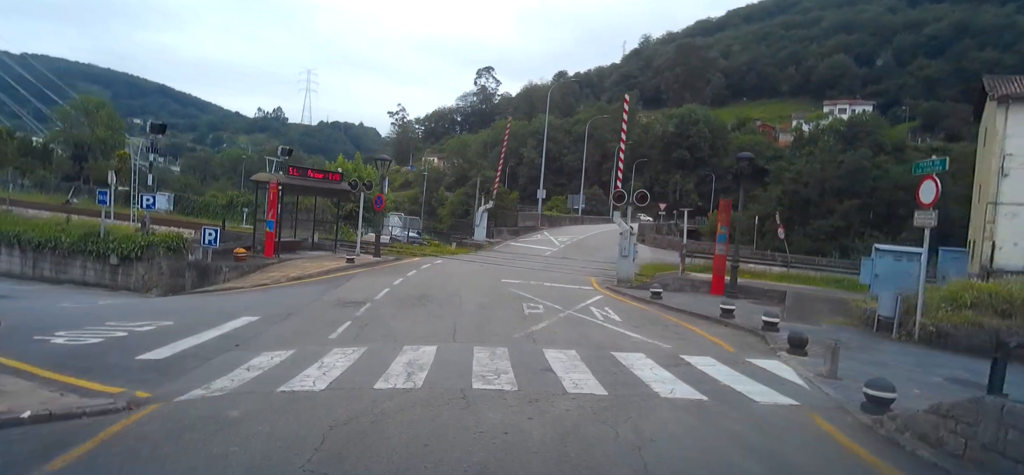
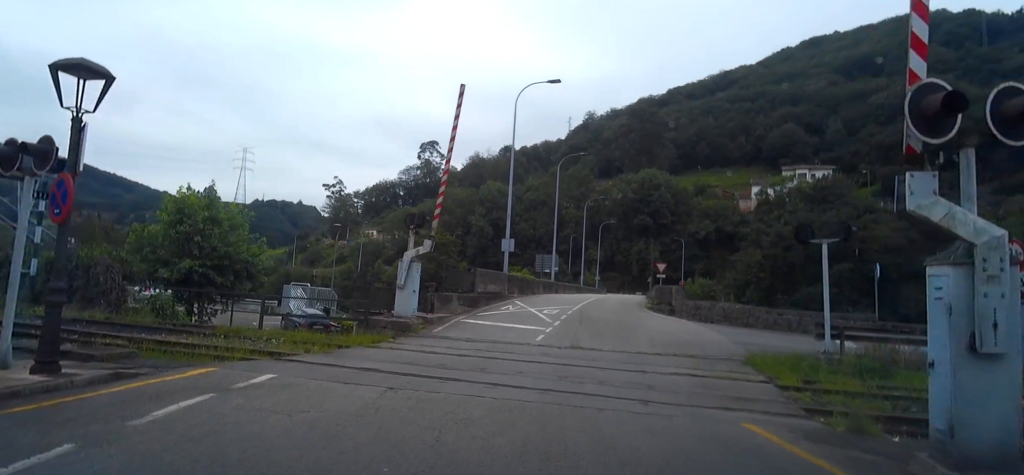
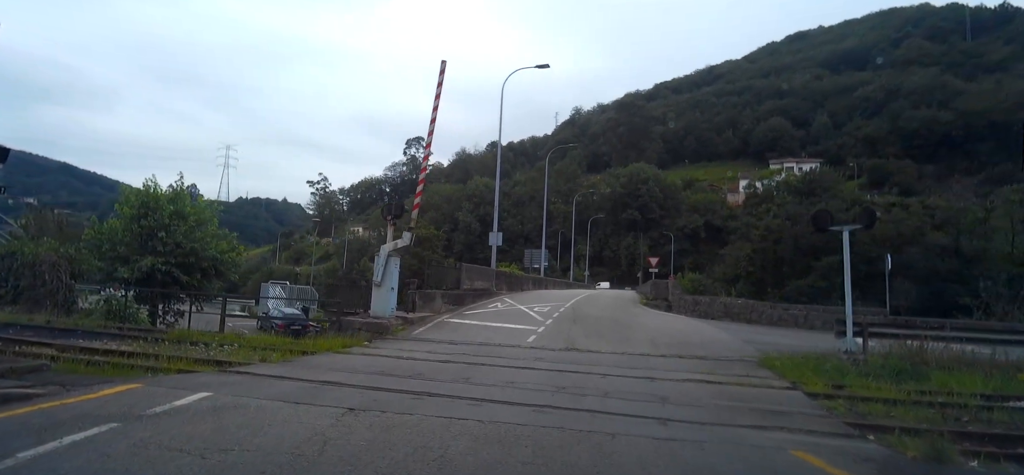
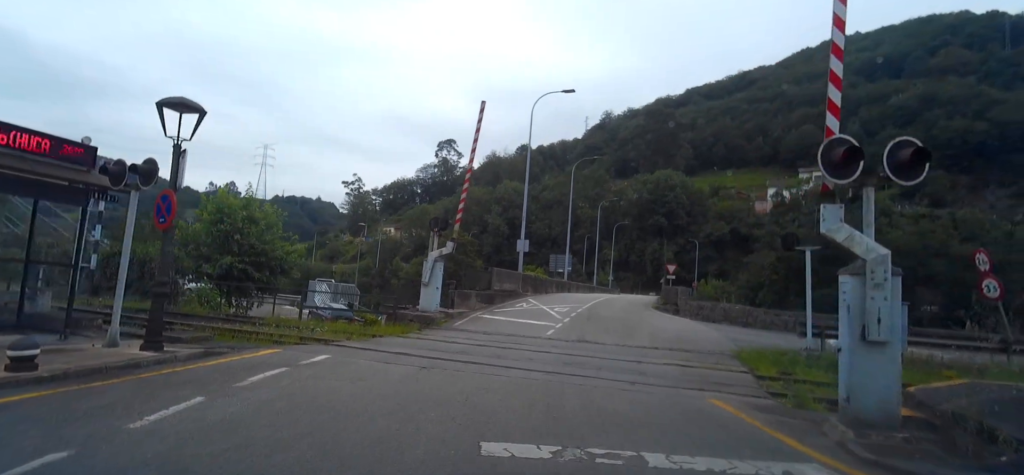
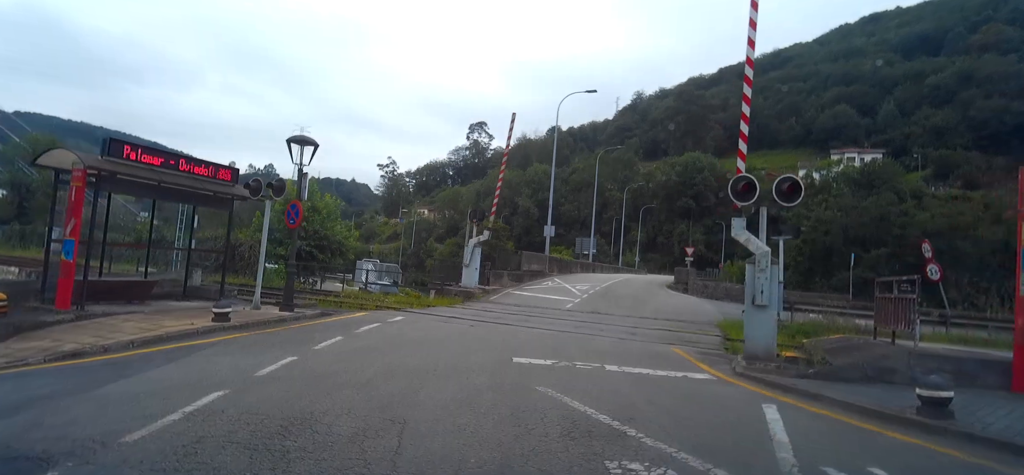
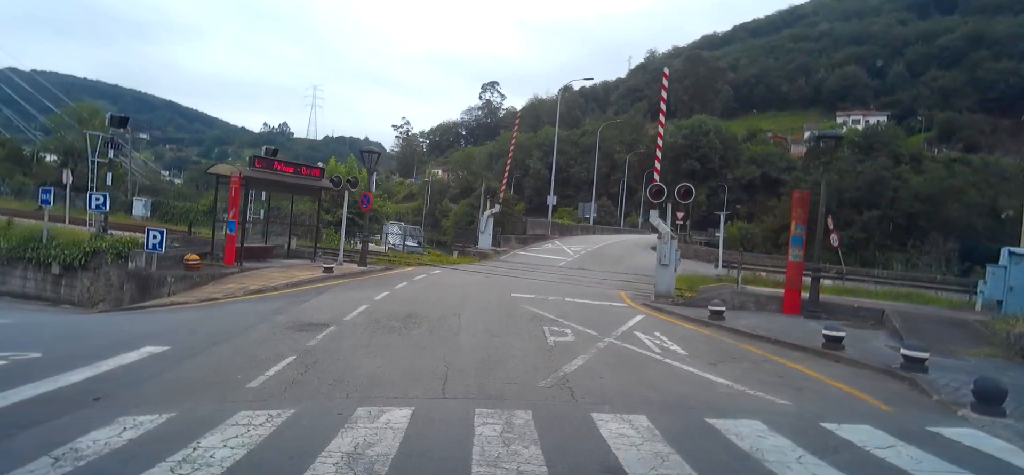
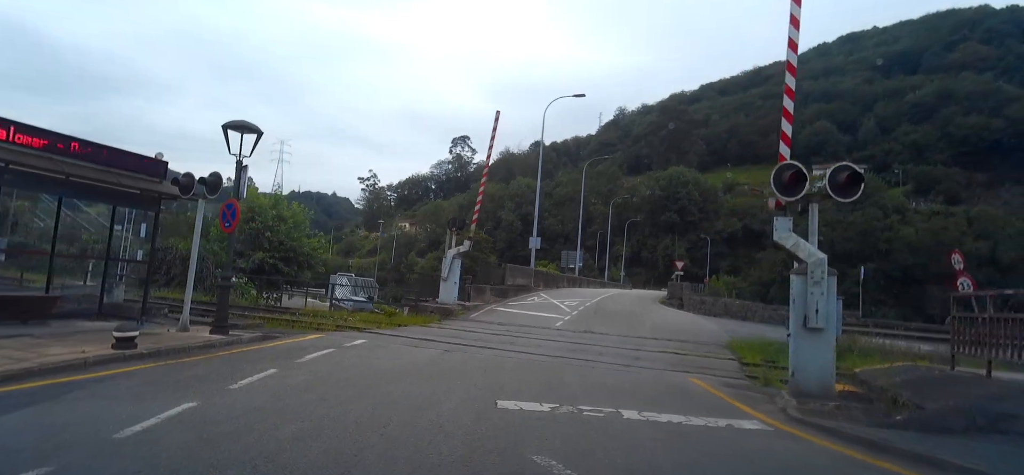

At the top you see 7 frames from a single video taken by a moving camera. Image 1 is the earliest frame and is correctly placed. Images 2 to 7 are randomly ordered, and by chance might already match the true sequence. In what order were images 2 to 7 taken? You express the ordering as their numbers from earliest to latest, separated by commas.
6, 5, 7, 4, 2, 3
